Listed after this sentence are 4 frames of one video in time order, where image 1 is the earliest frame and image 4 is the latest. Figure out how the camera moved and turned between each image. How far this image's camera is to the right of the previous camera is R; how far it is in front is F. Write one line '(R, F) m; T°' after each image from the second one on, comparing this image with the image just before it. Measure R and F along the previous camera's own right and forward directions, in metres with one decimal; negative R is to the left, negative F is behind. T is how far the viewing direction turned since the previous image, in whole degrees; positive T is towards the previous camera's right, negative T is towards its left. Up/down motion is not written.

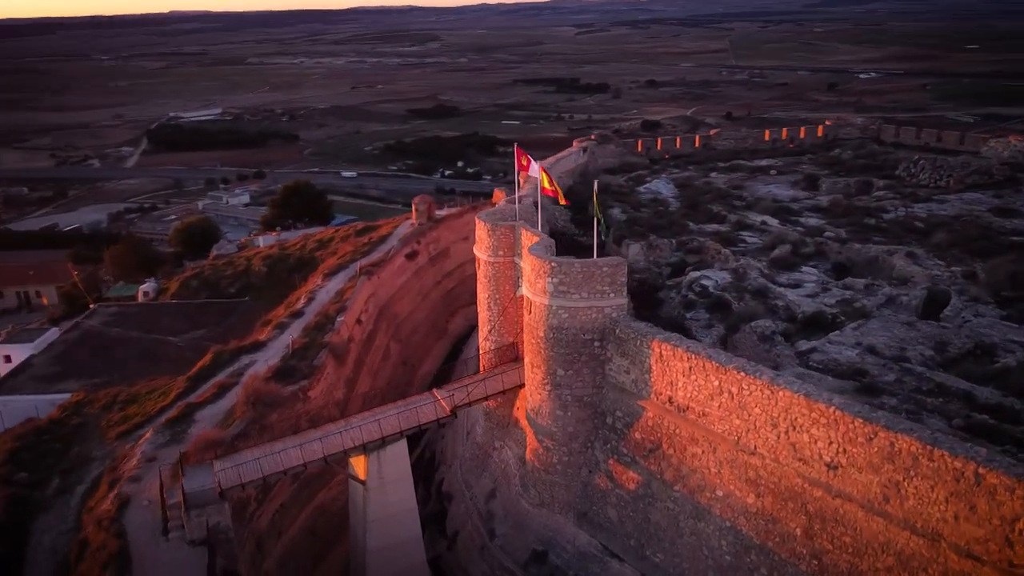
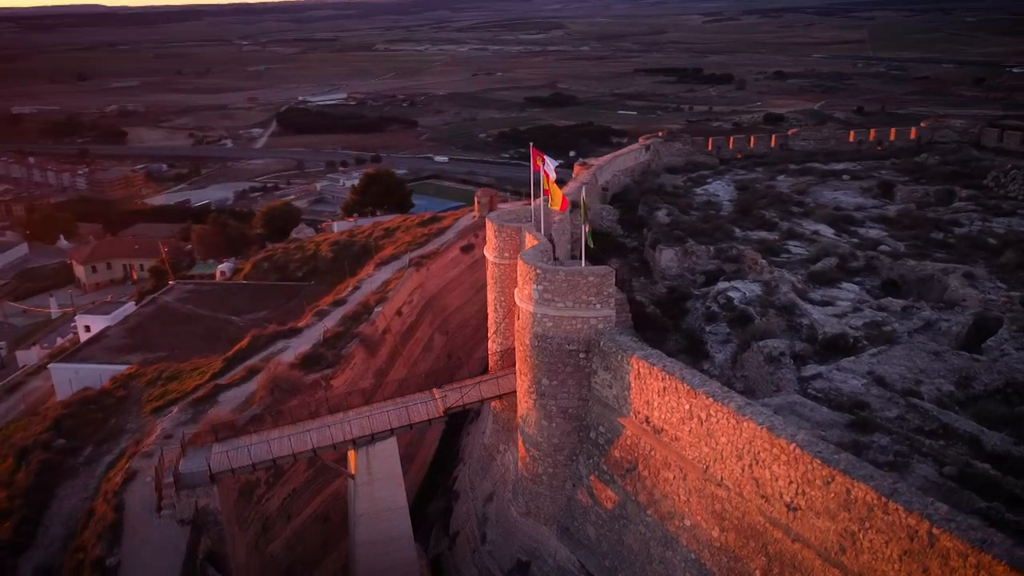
(+1.8, +0.4) m; -8°
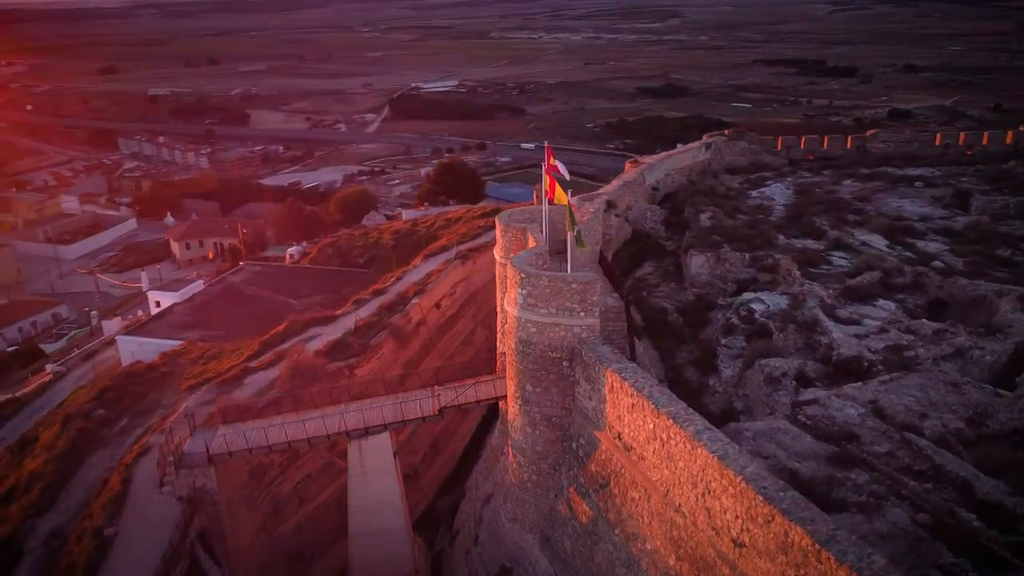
(+1.7, +0.3) m; -7°
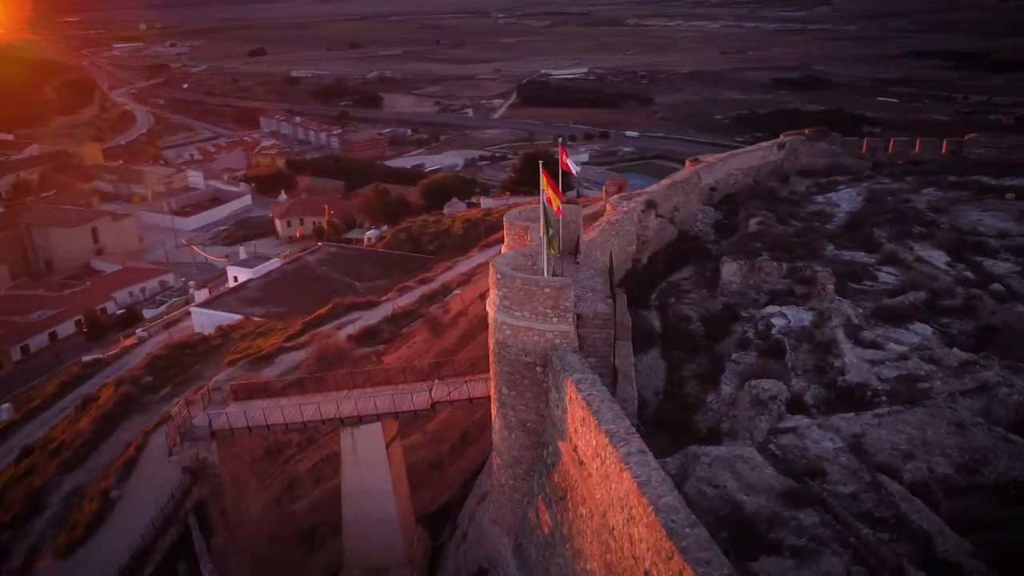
(+2.0, +0.4) m; -9°
